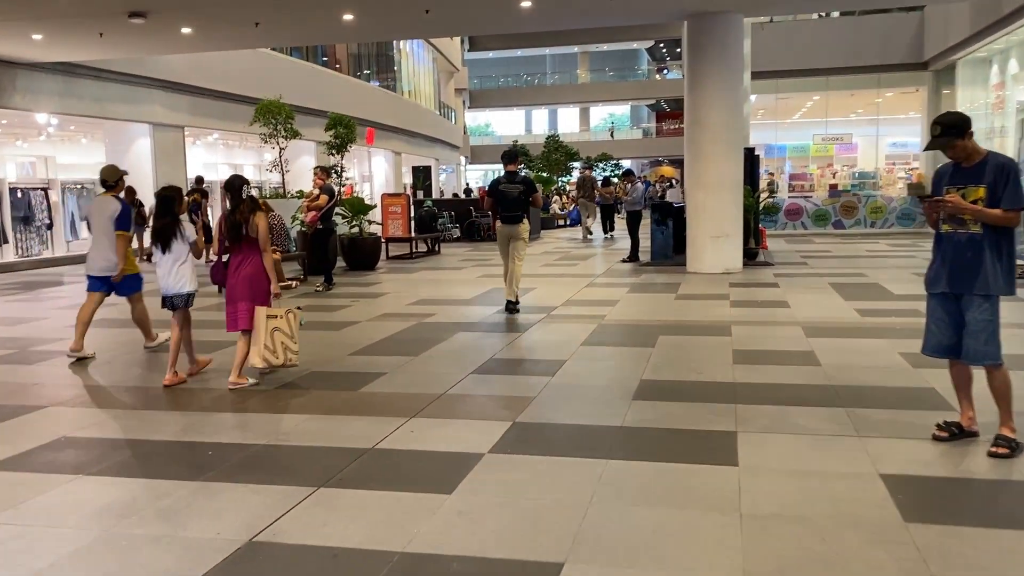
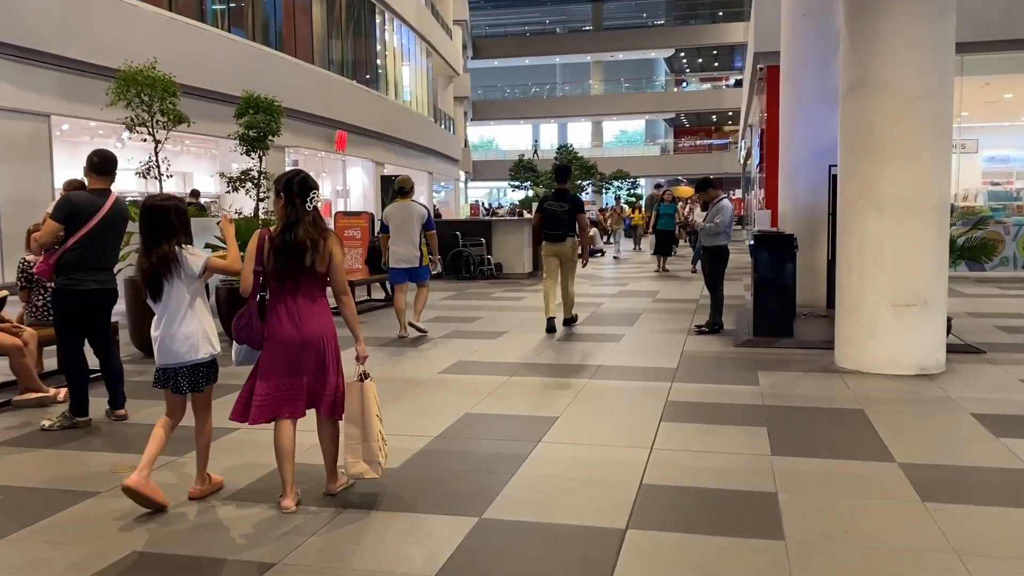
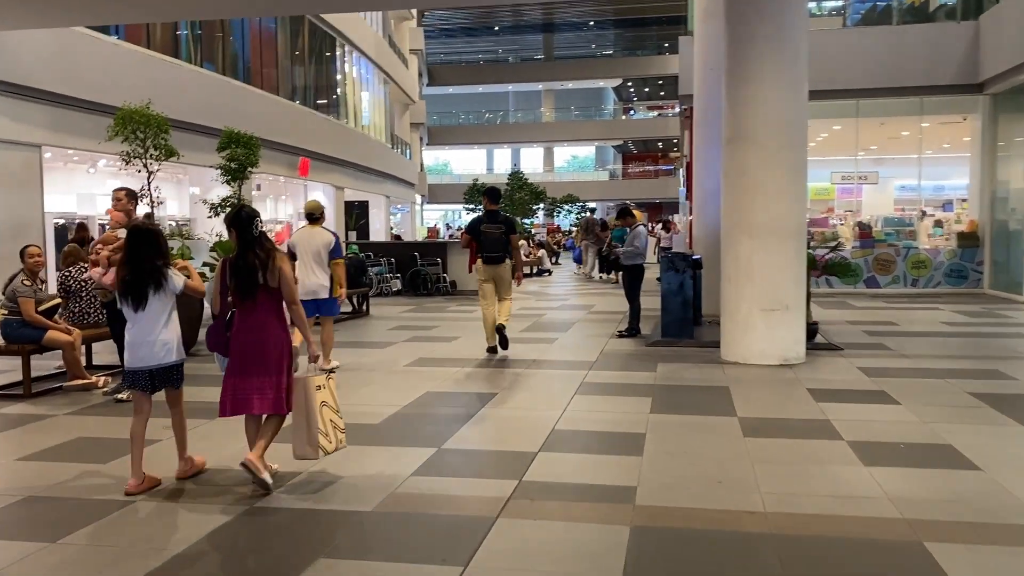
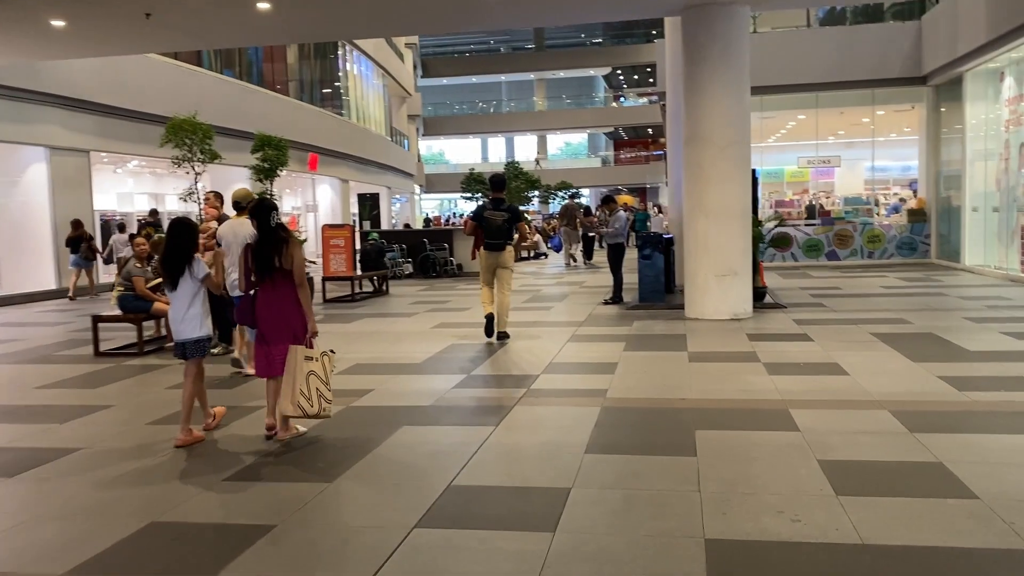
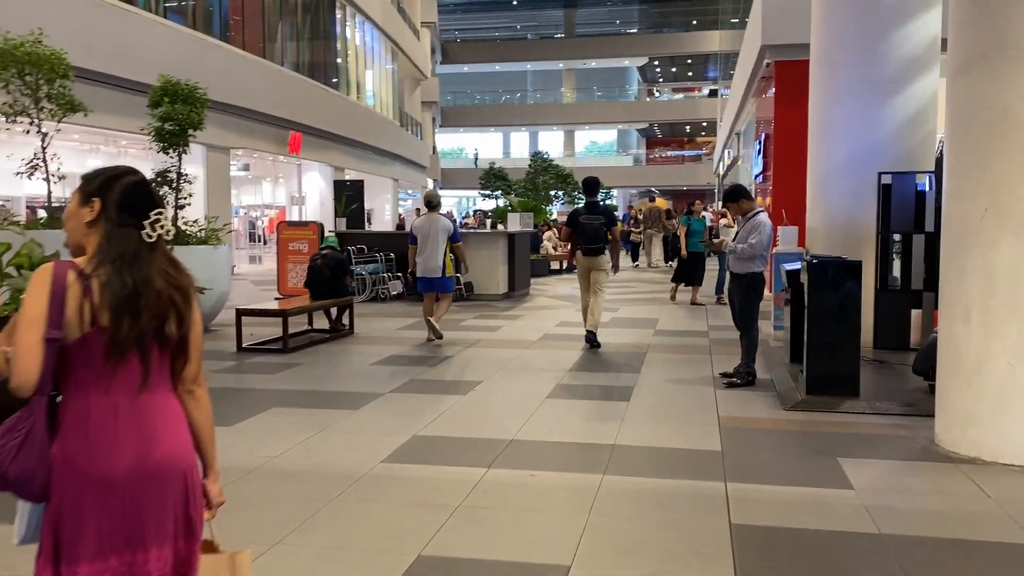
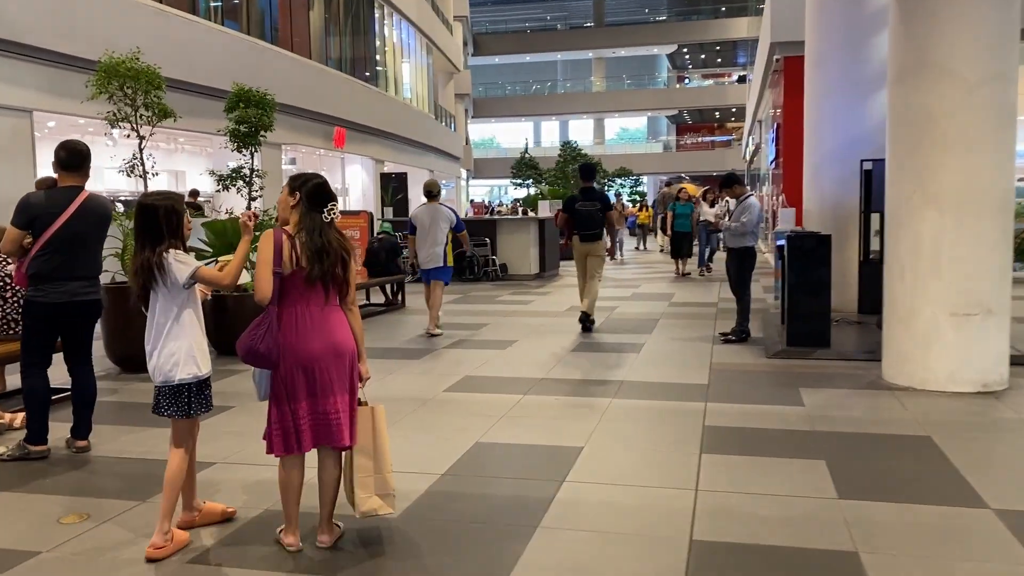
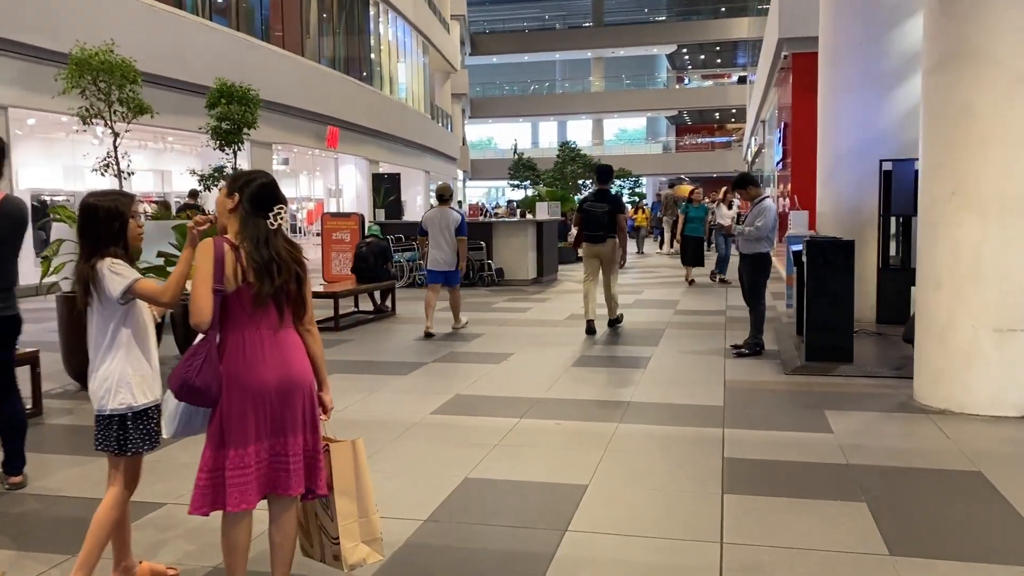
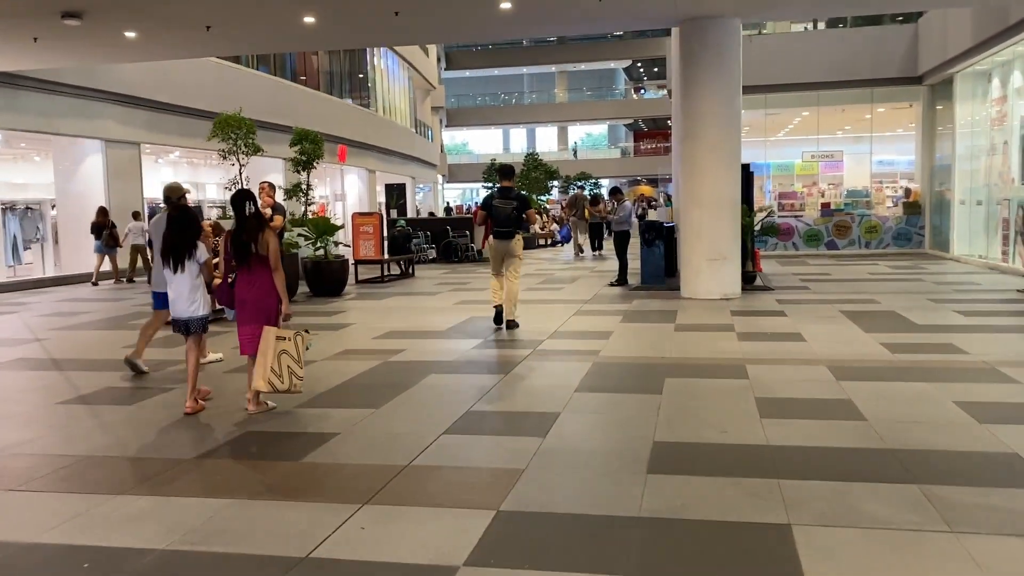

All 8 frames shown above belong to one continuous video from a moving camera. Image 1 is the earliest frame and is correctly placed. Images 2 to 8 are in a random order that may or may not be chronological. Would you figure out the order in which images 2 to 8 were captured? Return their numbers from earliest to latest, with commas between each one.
8, 4, 3, 2, 6, 7, 5
